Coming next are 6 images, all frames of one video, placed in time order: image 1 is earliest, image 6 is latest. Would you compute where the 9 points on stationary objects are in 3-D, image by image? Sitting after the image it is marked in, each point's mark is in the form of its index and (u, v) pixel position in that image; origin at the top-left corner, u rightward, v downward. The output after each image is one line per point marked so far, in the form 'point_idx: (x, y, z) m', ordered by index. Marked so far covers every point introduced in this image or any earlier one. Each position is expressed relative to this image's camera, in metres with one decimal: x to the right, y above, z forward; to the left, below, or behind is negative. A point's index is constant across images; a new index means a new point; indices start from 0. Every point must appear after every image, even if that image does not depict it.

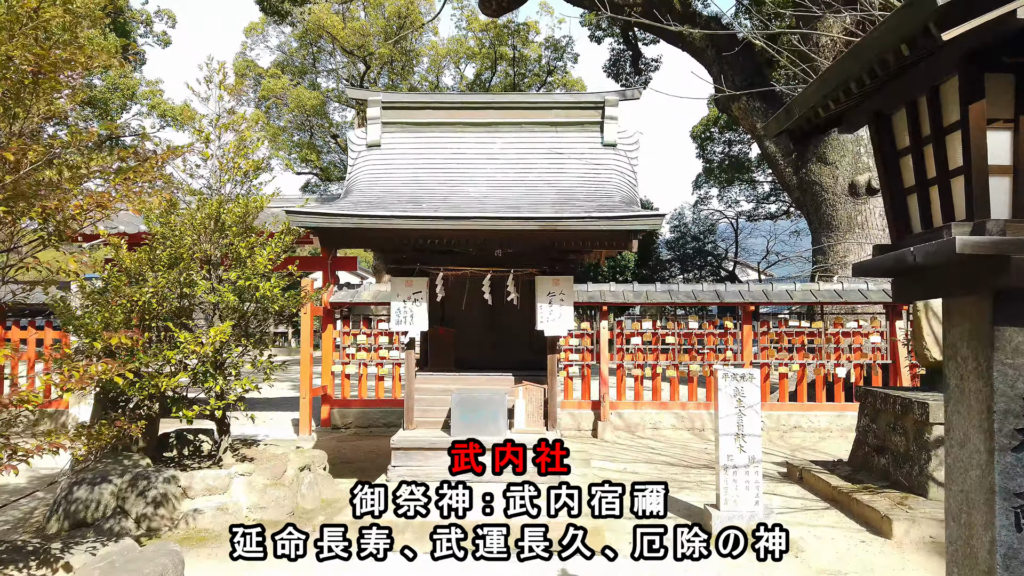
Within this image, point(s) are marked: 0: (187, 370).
0: (-3.6, -0.9, +6.6) m
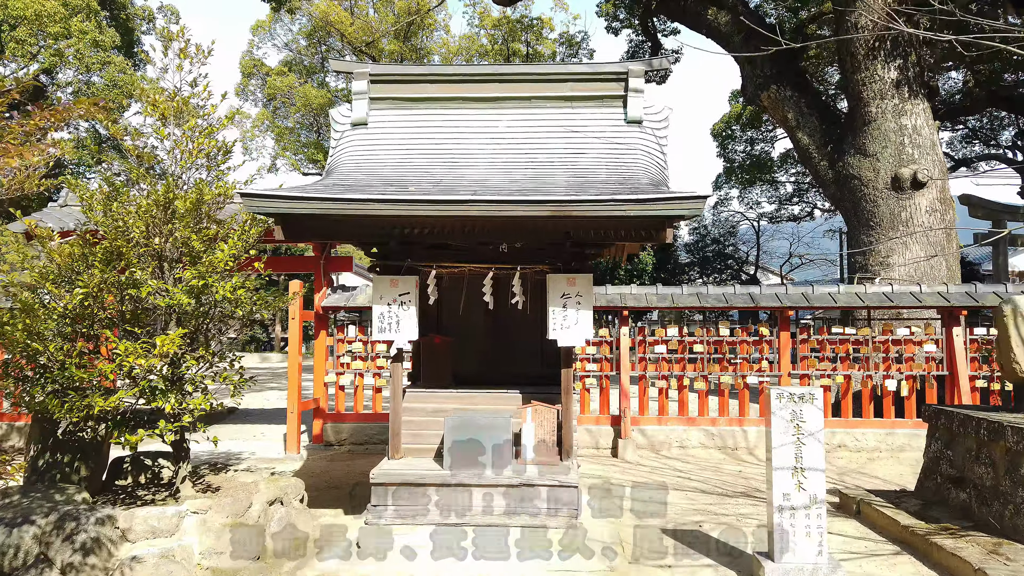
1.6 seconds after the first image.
0: (-3.6, -0.9, +5.6) m
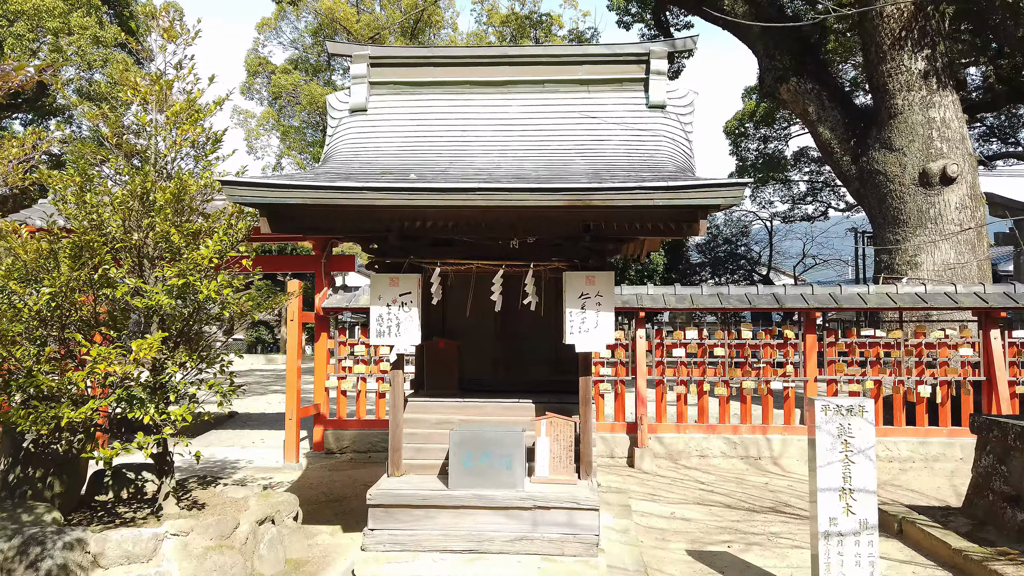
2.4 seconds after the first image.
0: (-3.5, -0.9, +5.1) m
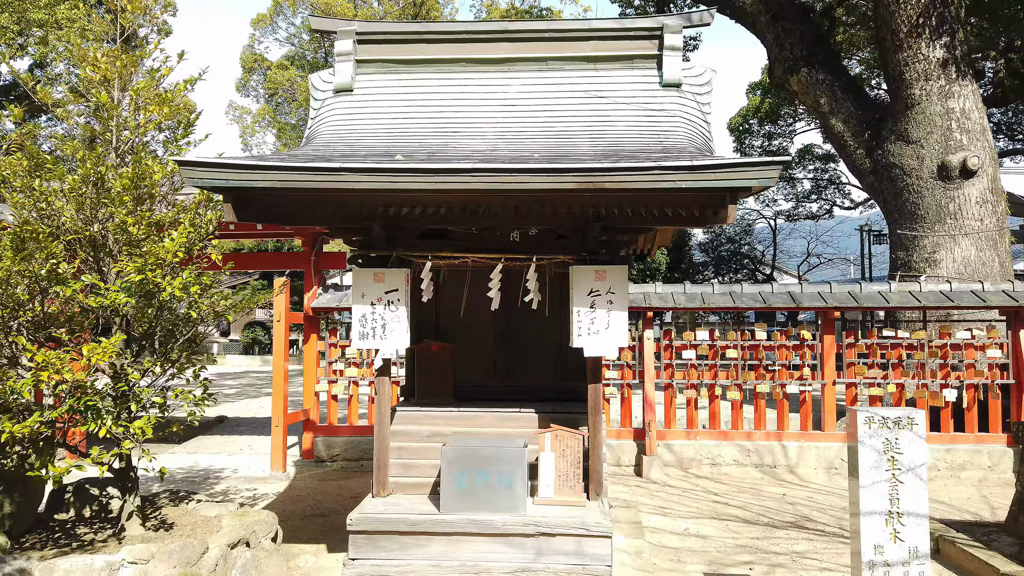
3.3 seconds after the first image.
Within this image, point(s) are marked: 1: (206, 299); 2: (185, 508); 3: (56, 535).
0: (-3.5, -0.9, +4.6) m
1: (-2.7, -0.1, +5.2) m
2: (-3.1, -2.1, +5.7) m
3: (-3.9, -2.1, +5.1) m
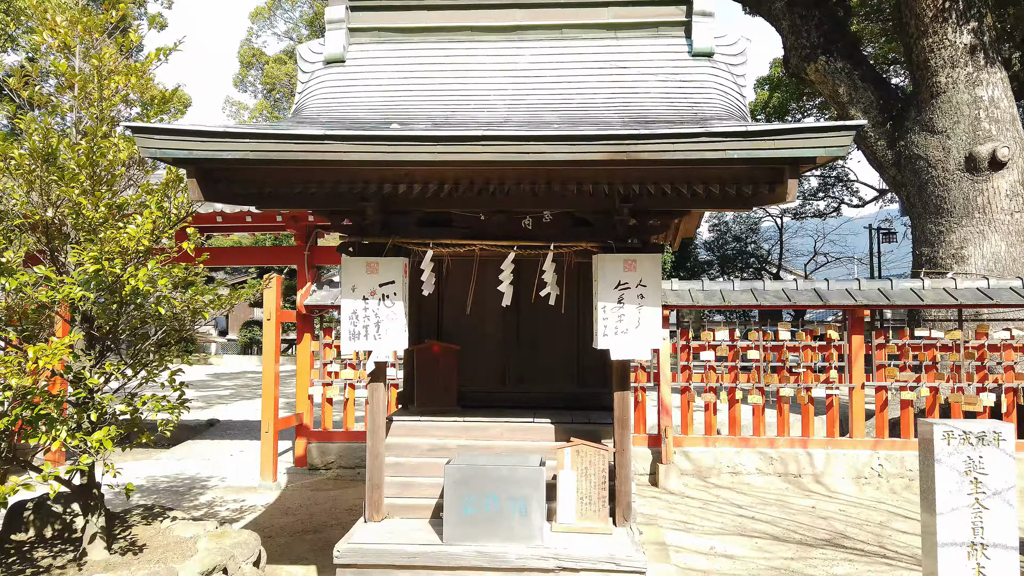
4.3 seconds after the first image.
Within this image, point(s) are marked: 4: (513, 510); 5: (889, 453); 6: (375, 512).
0: (-3.4, -0.8, +4.0) m
1: (-2.6, 0.0, +4.6) m
2: (-3.1, -2.1, +5.1) m
3: (-3.8, -2.0, +4.5) m
4: (0.0, -1.5, +4.0) m
5: (+5.2, -2.3, +8.3) m
6: (-1.0, -1.6, +4.4) m
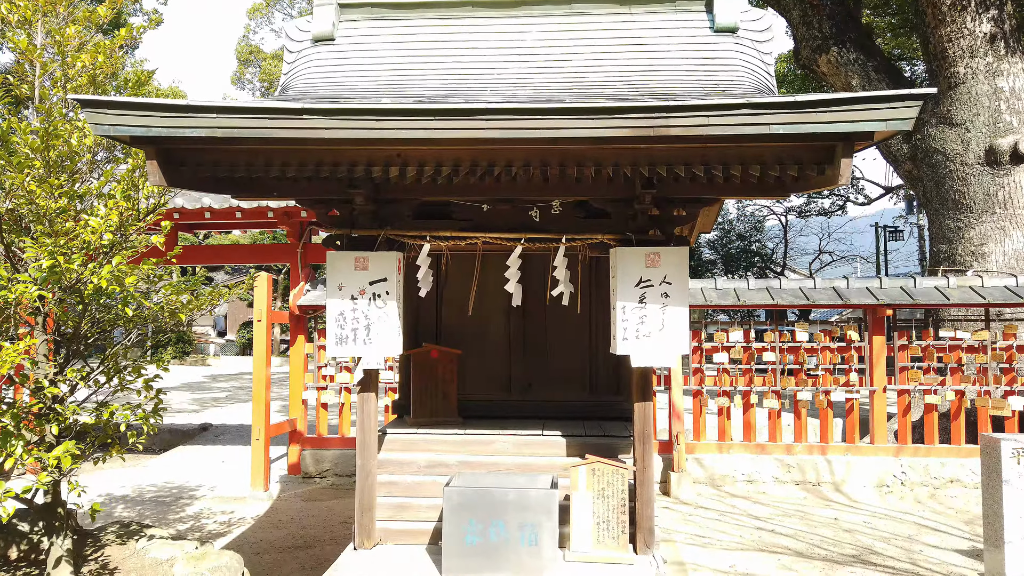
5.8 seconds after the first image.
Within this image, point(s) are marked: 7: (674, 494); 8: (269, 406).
0: (-3.3, -0.8, +3.6) m
1: (-2.5, 0.0, +4.2) m
2: (-3.0, -2.1, +4.7) m
3: (-3.7, -2.0, +4.1) m
4: (+0.1, -1.5, +3.6) m
5: (+5.3, -2.3, +7.9) m
6: (-1.0, -1.6, +4.0) m
7: (+2.1, -2.7, +7.8) m
8: (-3.1, -1.5, +7.7) m
